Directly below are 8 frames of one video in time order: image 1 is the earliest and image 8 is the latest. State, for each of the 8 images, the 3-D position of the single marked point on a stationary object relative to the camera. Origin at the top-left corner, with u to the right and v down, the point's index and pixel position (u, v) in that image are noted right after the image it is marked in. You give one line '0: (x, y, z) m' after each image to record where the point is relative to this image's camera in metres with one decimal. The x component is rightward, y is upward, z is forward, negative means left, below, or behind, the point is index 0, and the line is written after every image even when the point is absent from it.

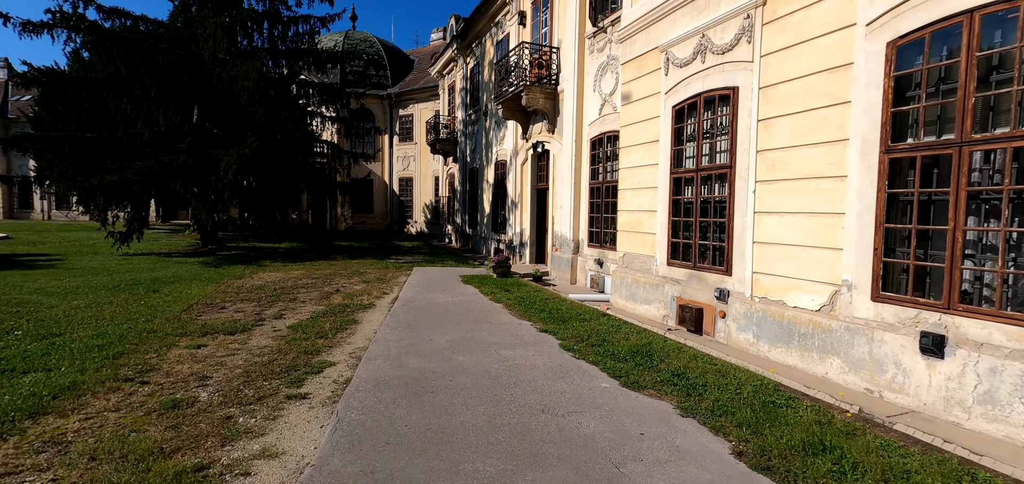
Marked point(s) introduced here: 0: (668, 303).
0: (+2.3, -0.9, +7.8) m
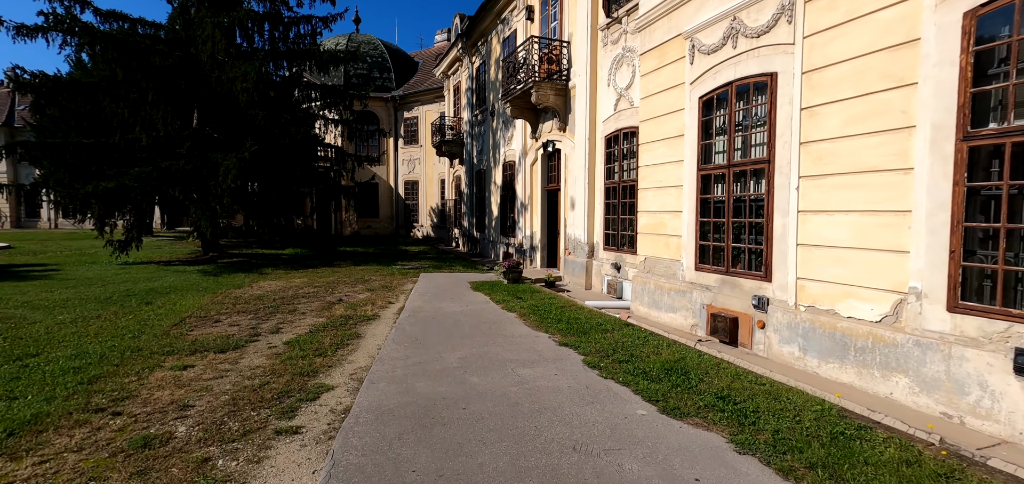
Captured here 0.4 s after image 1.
0: (+2.6, -1.0, +7.1) m
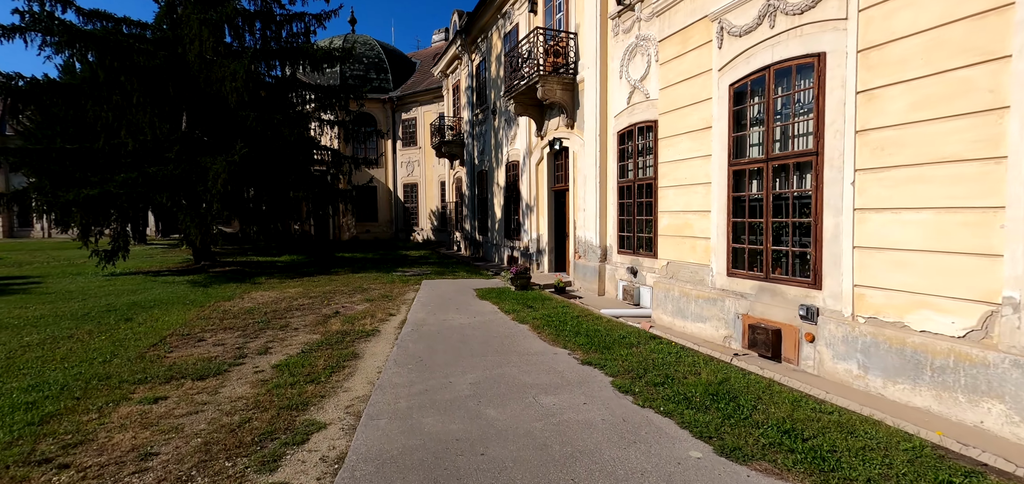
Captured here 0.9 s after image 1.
0: (+2.7, -1.0, +6.5) m
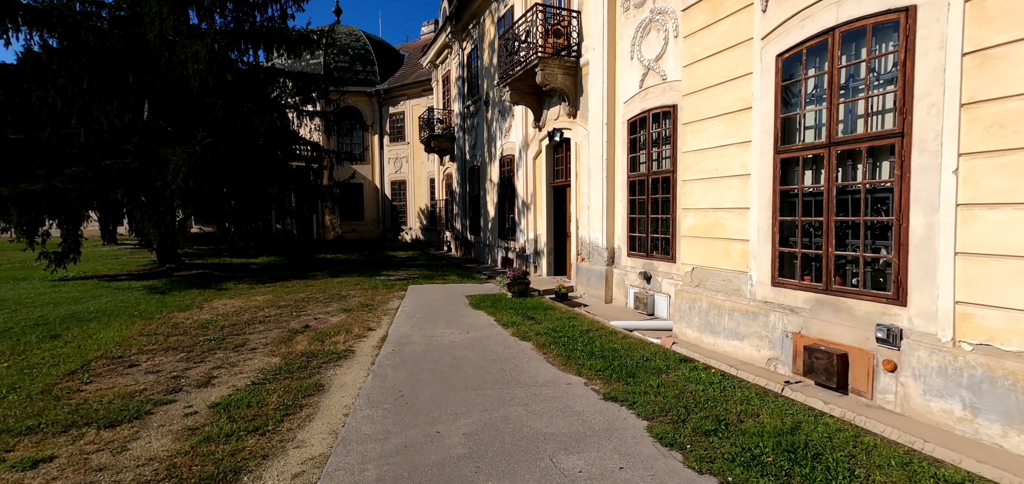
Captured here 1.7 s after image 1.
0: (+2.7, -1.0, +5.4) m
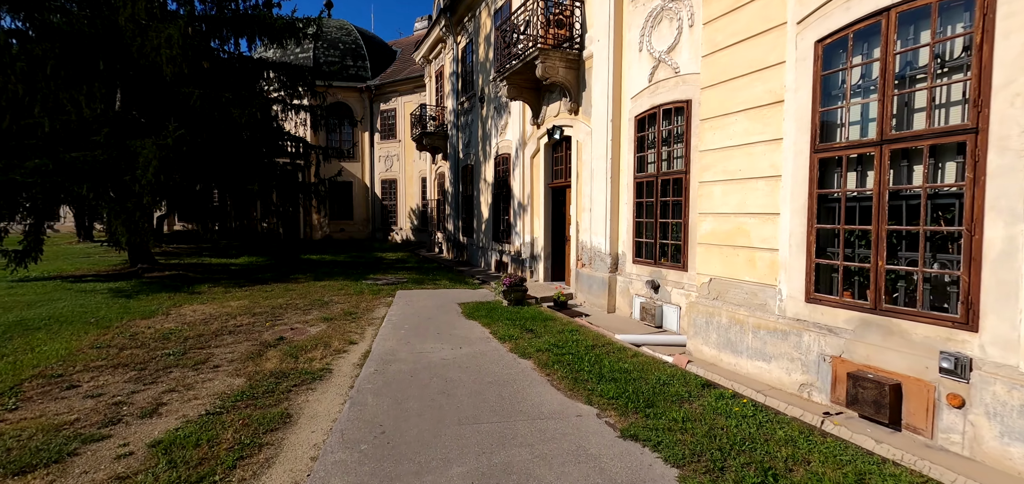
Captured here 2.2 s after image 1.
0: (+2.7, -1.1, +4.7) m
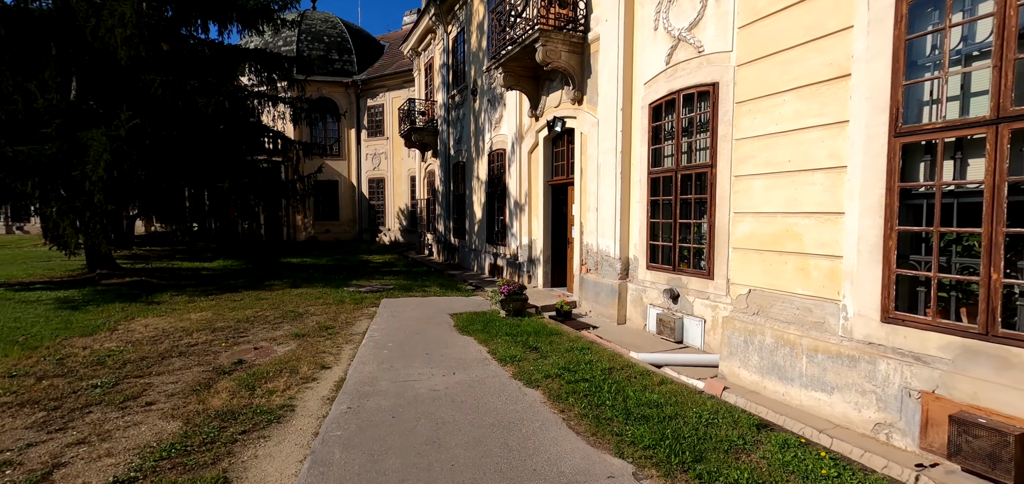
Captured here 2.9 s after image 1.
0: (+2.8, -1.2, +3.8) m
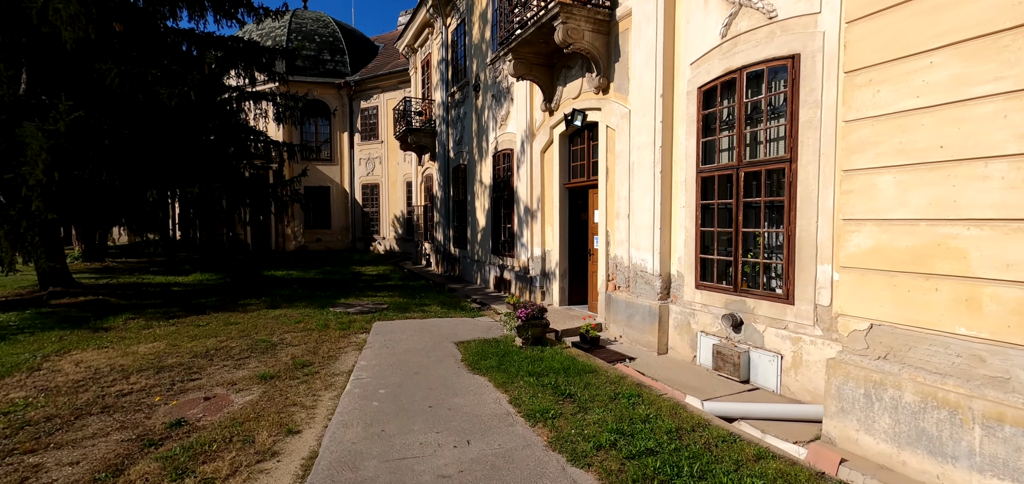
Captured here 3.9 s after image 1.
0: (+3.1, -1.3, +2.4) m
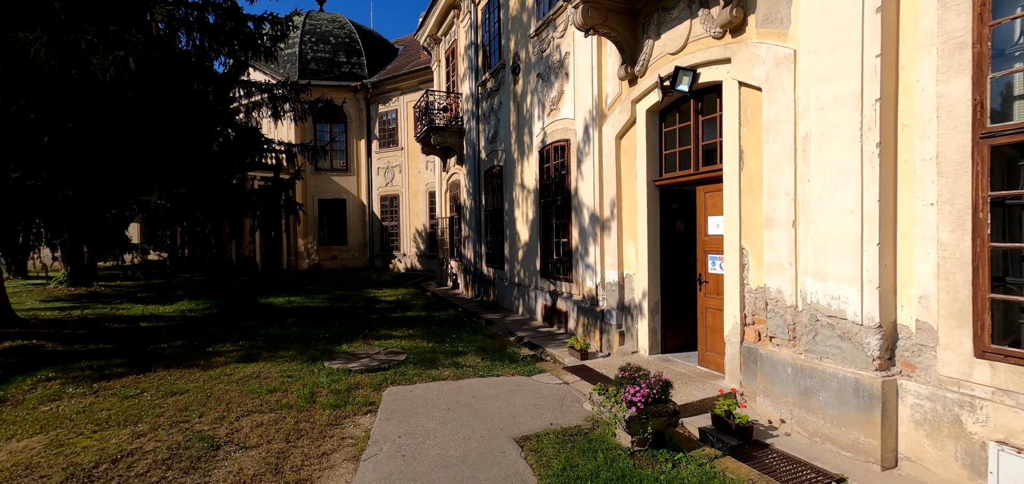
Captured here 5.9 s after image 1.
0: (+3.7, -1.3, -0.5) m
